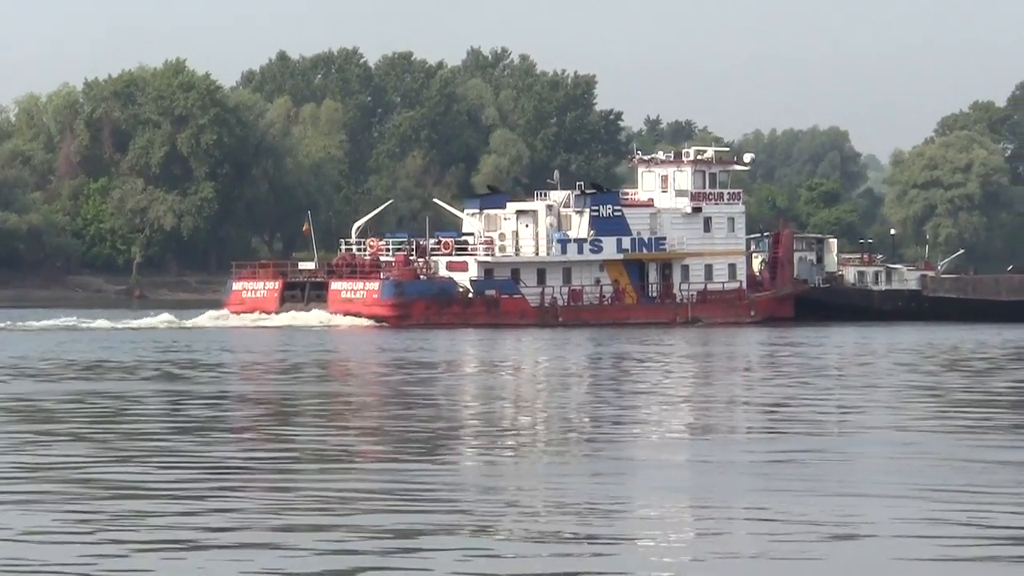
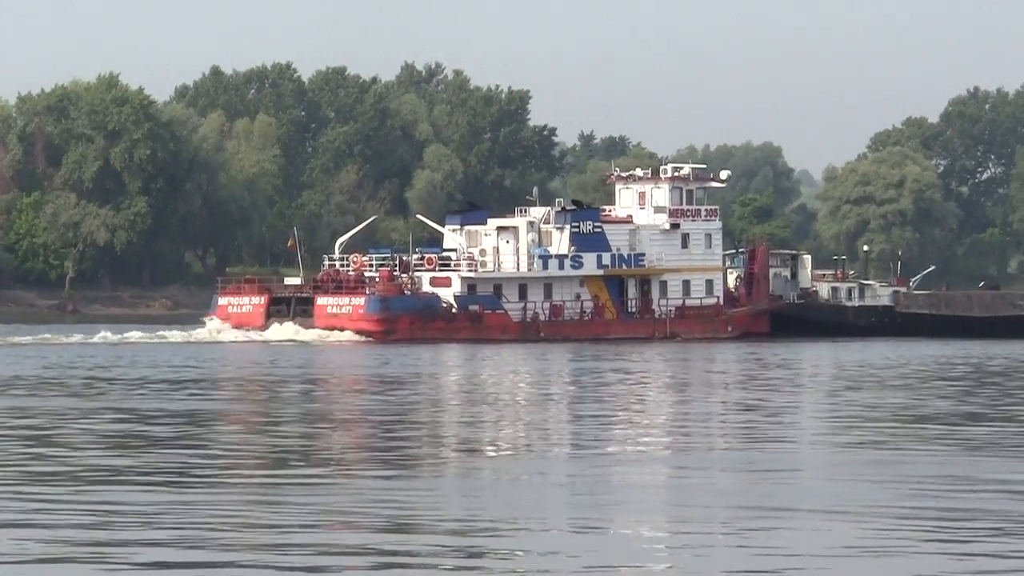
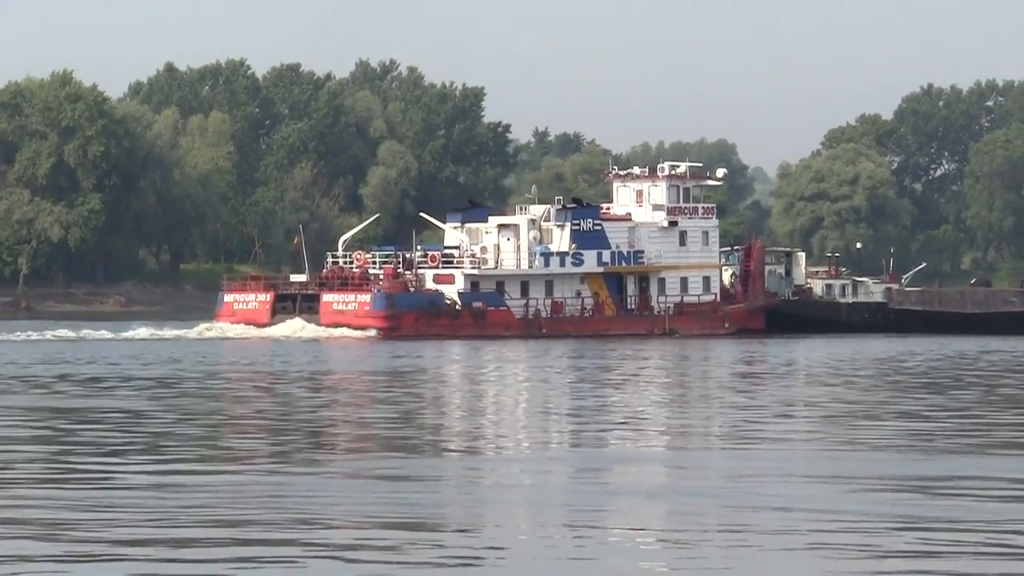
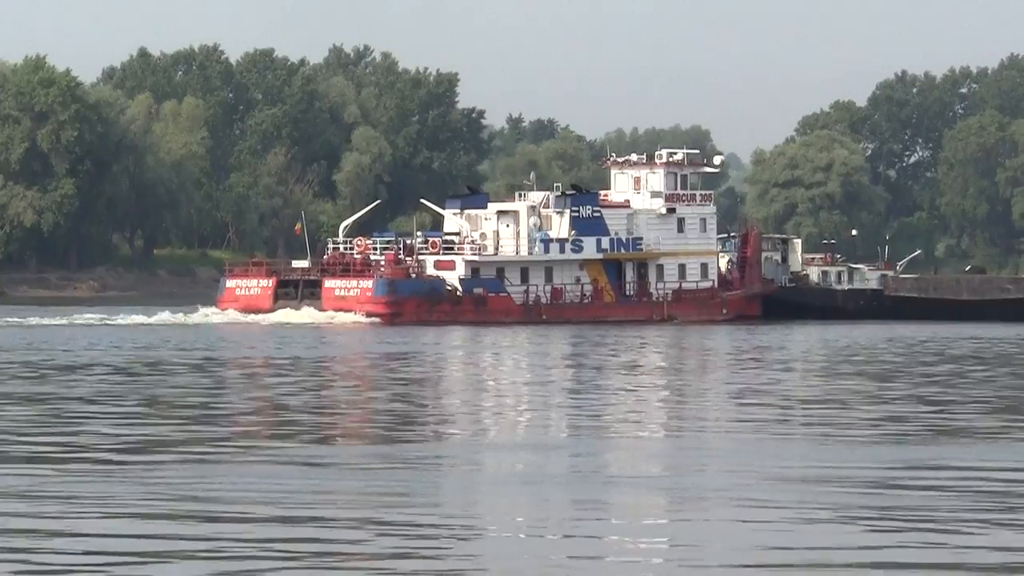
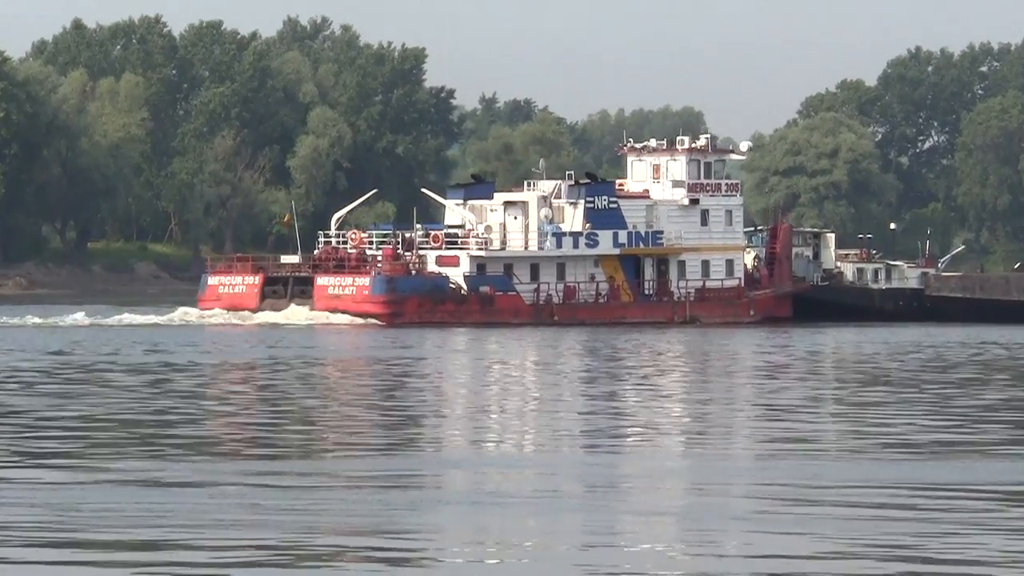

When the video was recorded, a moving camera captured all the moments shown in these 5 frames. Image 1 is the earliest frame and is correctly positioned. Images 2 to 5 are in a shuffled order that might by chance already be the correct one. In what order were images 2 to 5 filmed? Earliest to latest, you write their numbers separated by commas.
2, 3, 4, 5
